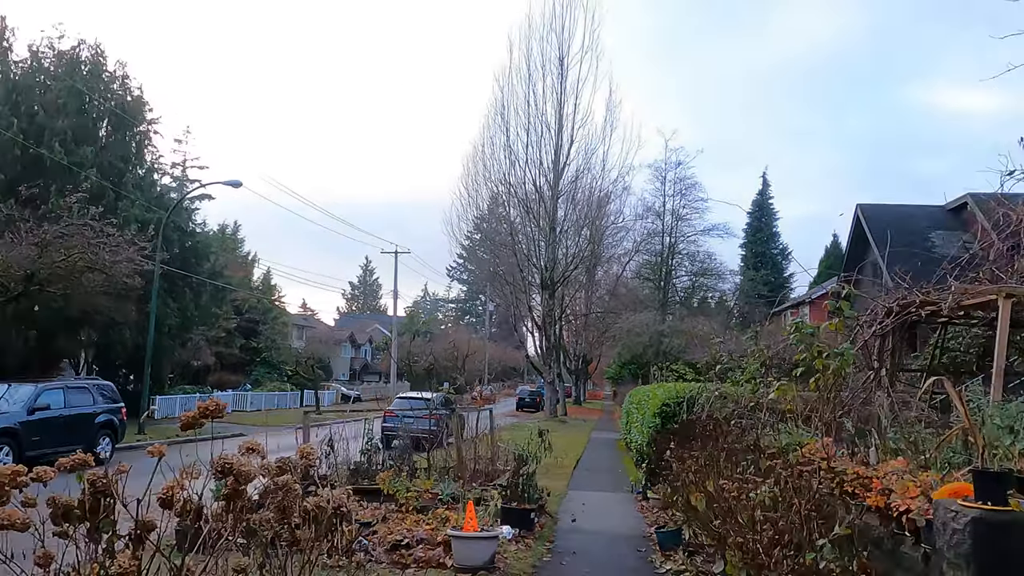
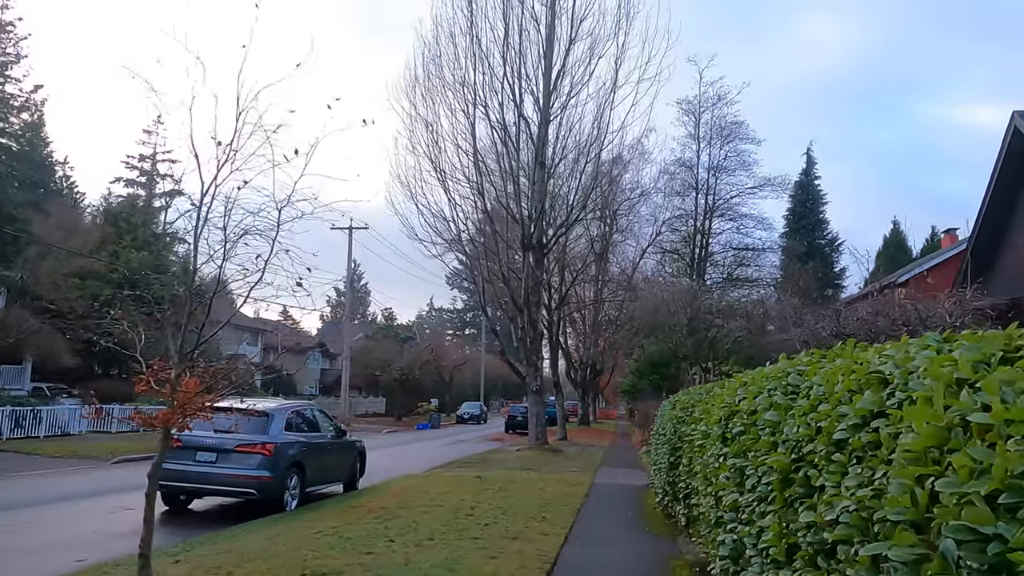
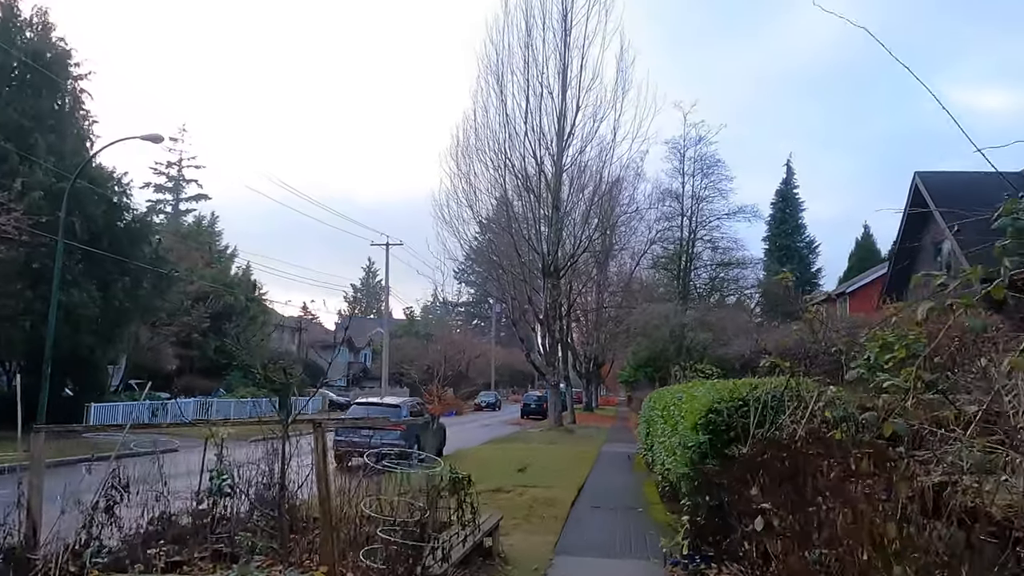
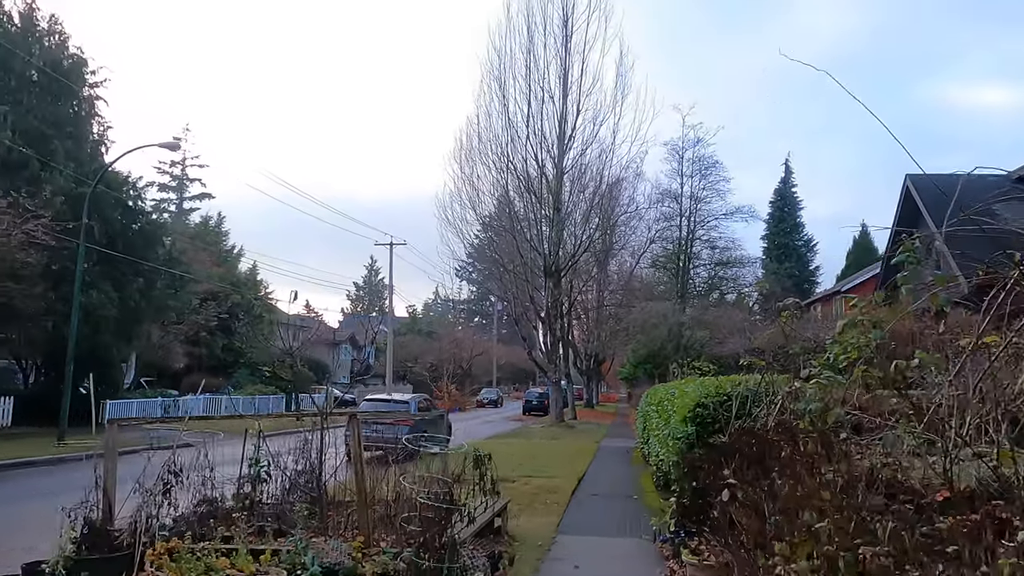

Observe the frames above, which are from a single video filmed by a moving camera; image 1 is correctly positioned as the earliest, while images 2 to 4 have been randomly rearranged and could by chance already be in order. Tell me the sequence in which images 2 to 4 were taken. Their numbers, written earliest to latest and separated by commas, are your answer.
4, 3, 2
